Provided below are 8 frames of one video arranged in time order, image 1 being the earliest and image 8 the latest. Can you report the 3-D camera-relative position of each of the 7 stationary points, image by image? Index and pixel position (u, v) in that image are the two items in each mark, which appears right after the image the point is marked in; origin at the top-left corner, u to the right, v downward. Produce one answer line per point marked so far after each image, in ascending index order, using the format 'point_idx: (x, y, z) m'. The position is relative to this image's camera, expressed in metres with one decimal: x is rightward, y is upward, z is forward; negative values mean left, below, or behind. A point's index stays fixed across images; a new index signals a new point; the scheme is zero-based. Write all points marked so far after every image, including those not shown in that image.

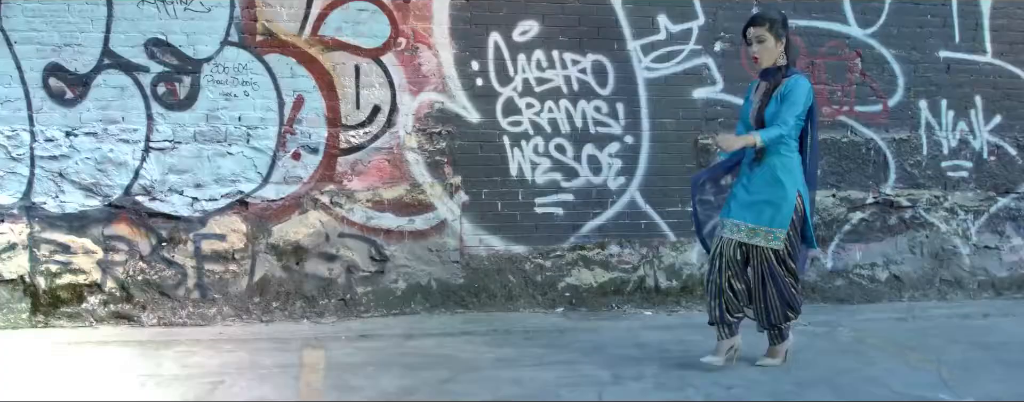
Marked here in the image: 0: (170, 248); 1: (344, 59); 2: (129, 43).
0: (-1.5, -0.2, +4.7) m
1: (-0.8, +0.6, +4.8) m
2: (-1.7, +0.7, +4.6) m
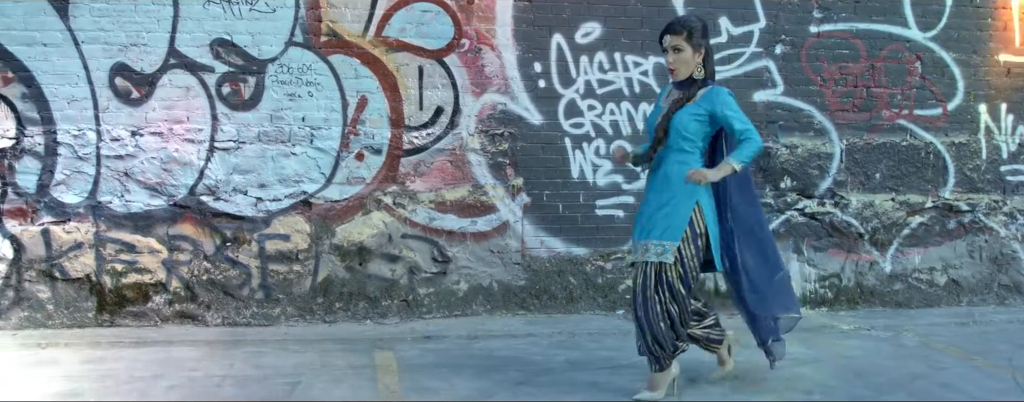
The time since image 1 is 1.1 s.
0: (-1.2, -0.2, +4.7) m
1: (-0.5, +0.6, +4.8) m
2: (-1.4, +0.7, +4.7) m
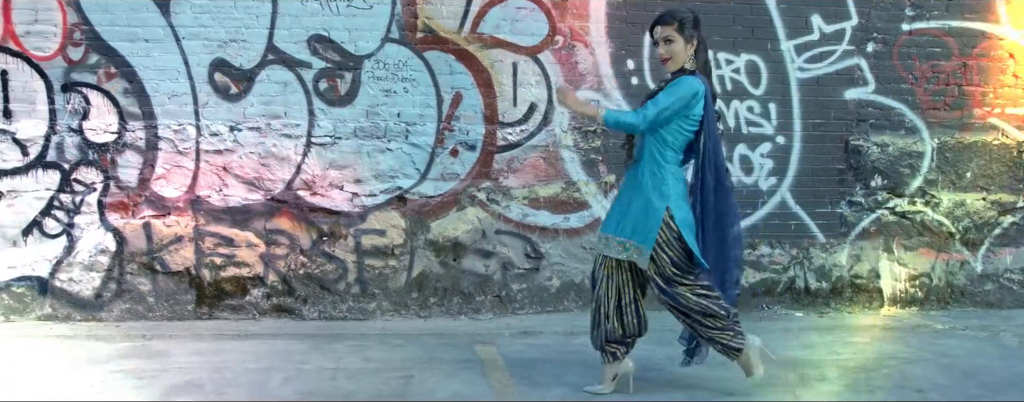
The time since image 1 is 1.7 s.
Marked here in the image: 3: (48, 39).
0: (-0.8, -0.2, +4.7) m
1: (0.0, +0.7, +4.8) m
2: (-1.0, +0.7, +4.7) m
3: (-2.0, +0.7, +4.6) m
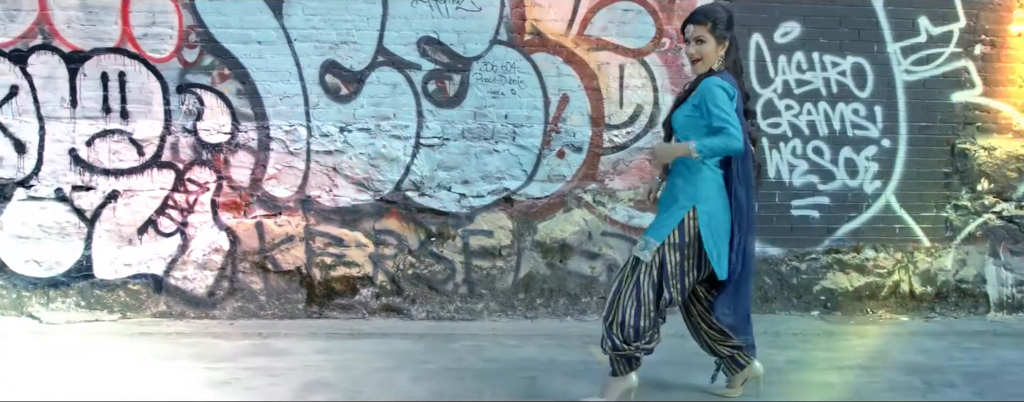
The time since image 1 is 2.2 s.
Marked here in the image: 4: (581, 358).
0: (-0.3, -0.2, +4.8) m
1: (+0.4, +0.6, +4.8) m
2: (-0.5, +0.7, +4.7) m
3: (-1.5, +0.7, +4.7) m
4: (+0.3, -0.6, +4.1) m
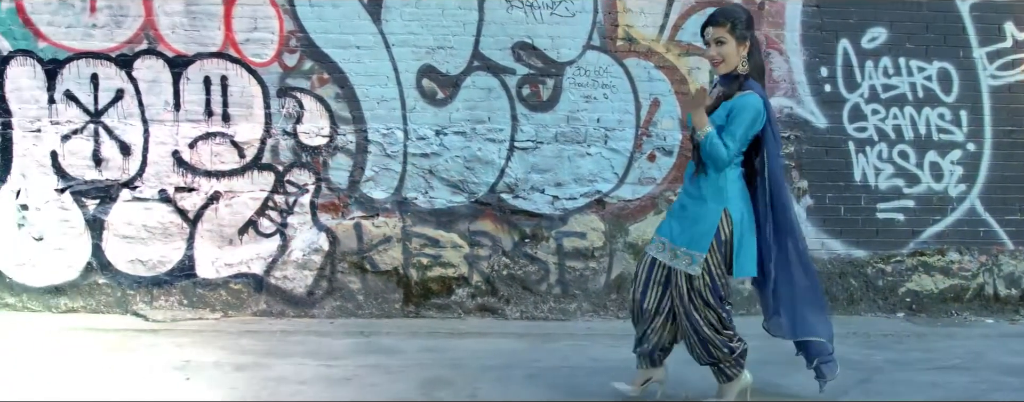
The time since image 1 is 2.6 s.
0: (+0.1, -0.2, +4.9) m
1: (+0.9, +0.6, +4.9) m
2: (-0.1, +0.7, +4.8) m
3: (-1.1, +0.7, +4.8) m
4: (+0.7, -0.6, +4.2) m
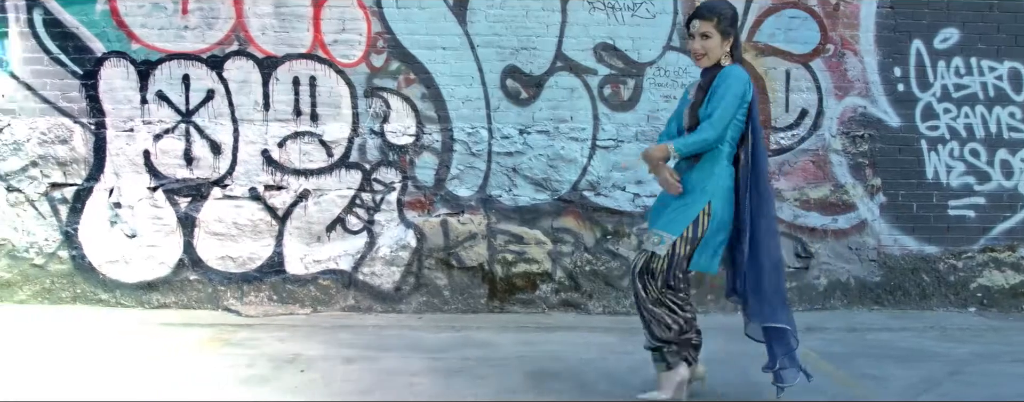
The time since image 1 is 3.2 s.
0: (+0.5, -0.2, +5.0) m
1: (+1.3, +0.6, +5.0) m
2: (+0.3, +0.7, +4.9) m
3: (-0.7, +0.7, +4.9) m
4: (+1.1, -0.6, +4.3) m
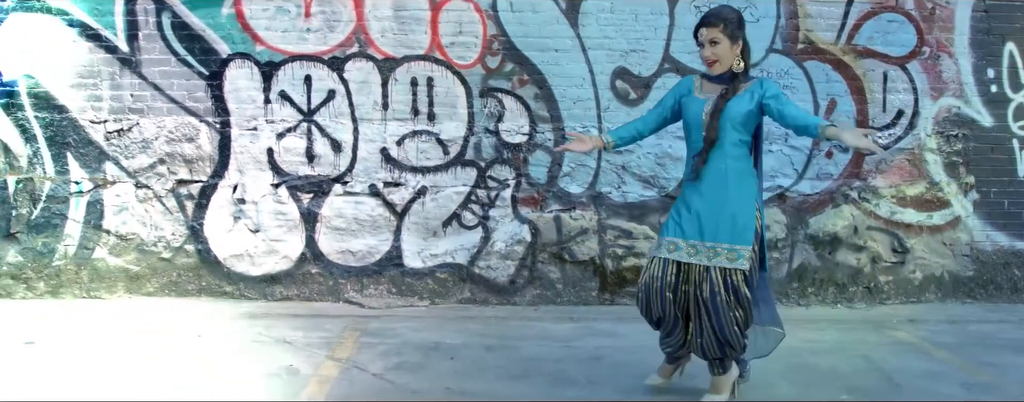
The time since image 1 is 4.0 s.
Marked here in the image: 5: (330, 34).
0: (+1.0, -0.2, +5.2) m
1: (+1.8, +0.7, +5.2) m
2: (+0.8, +0.7, +5.1) m
3: (-0.2, +0.7, +5.1) m
4: (+1.6, -0.6, +4.5) m
5: (-0.9, +0.8, +5.1) m
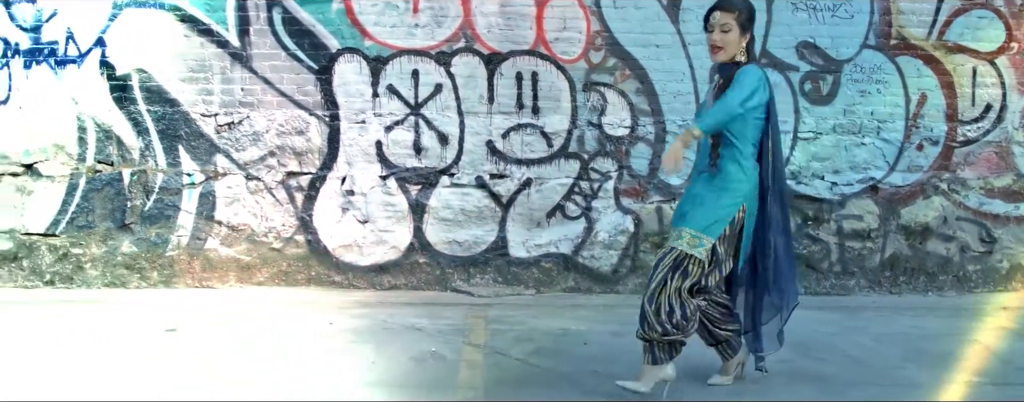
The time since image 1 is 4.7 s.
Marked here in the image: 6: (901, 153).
0: (+1.5, -0.1, +5.3) m
1: (+2.3, +0.7, +5.3) m
2: (+1.4, +0.8, +5.3) m
3: (+0.3, +0.8, +5.2) m
4: (+2.1, -0.6, +4.7) m
5: (-0.4, +0.8, +5.2) m
6: (+2.0, +0.2, +5.3) m
